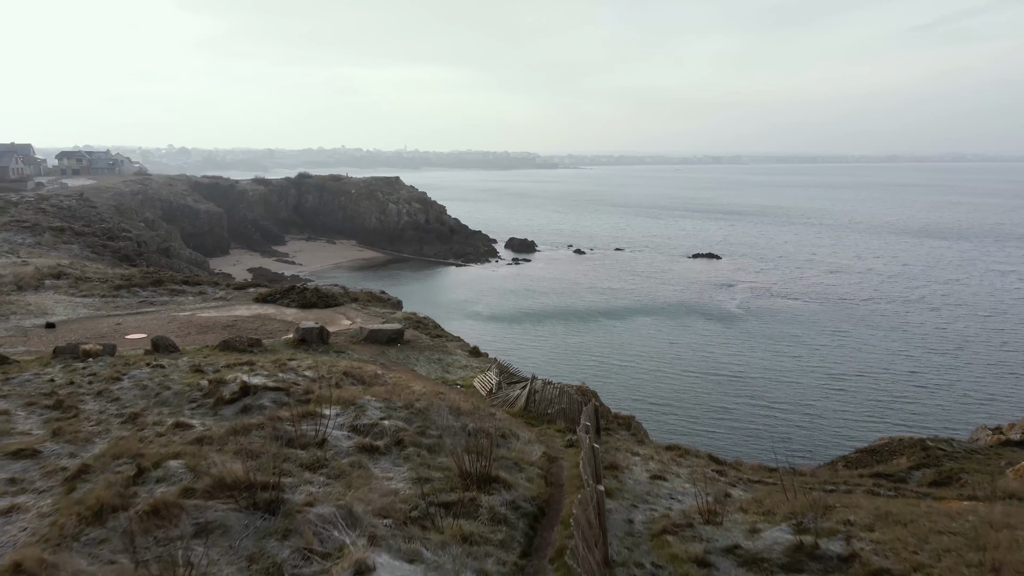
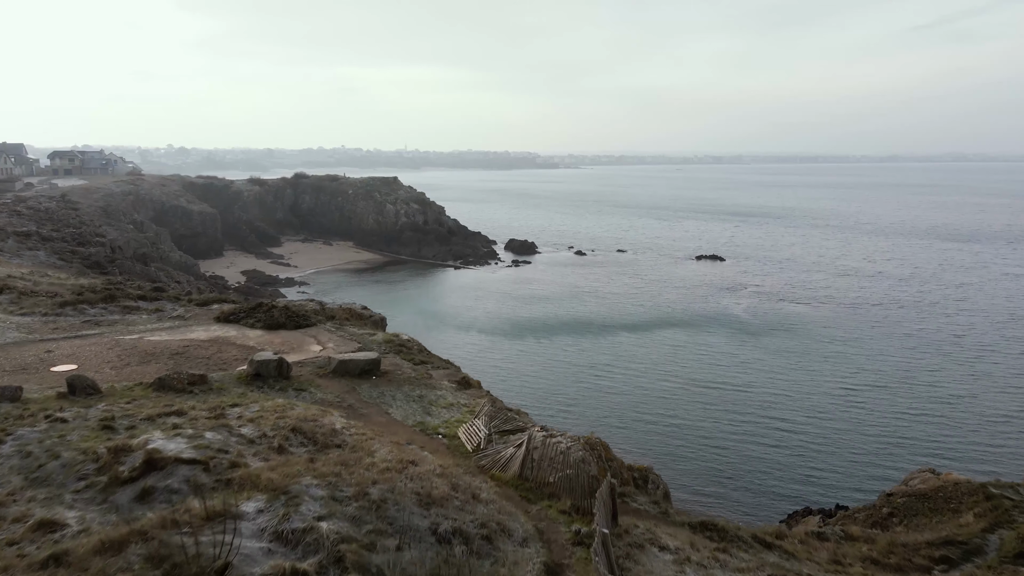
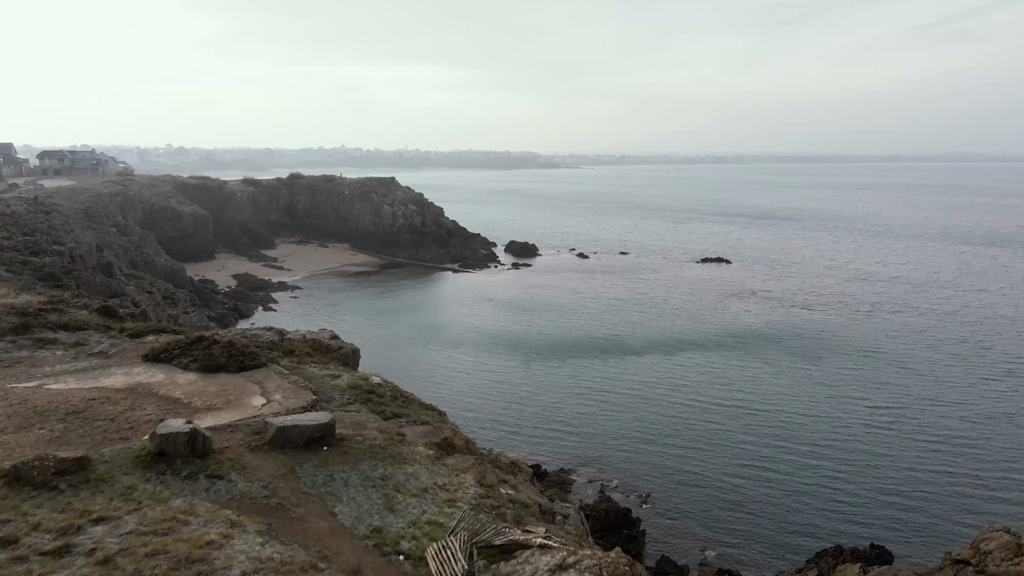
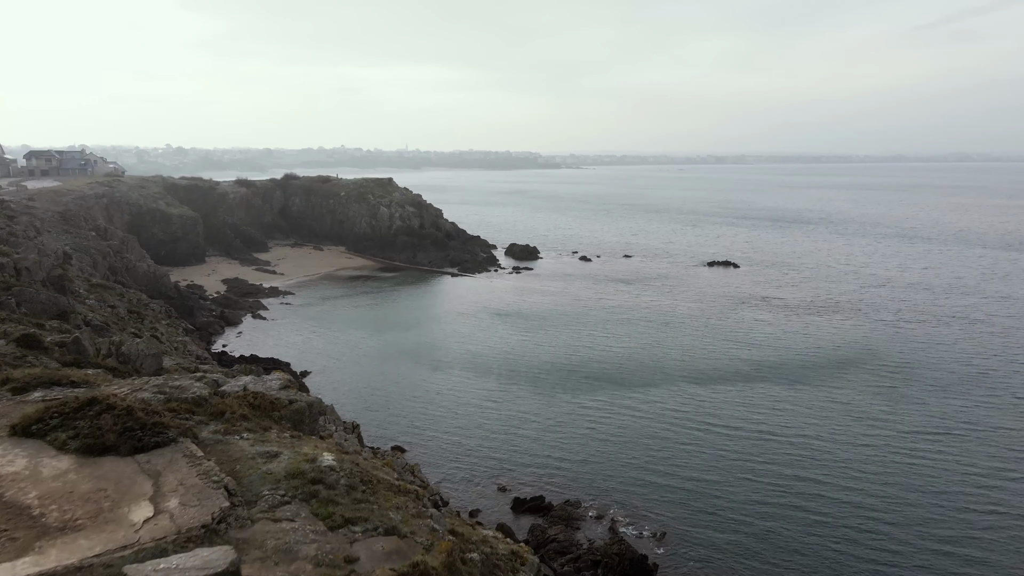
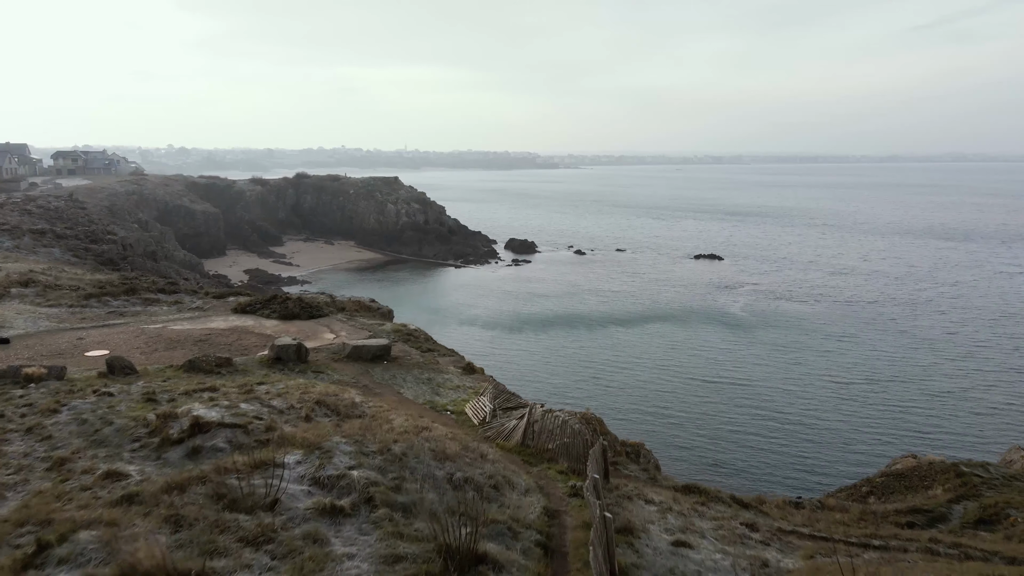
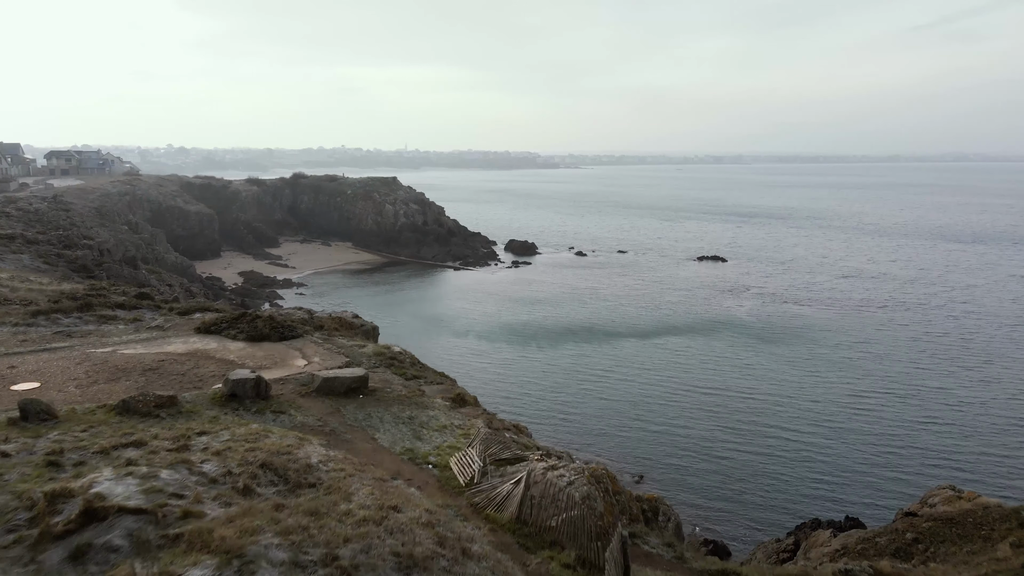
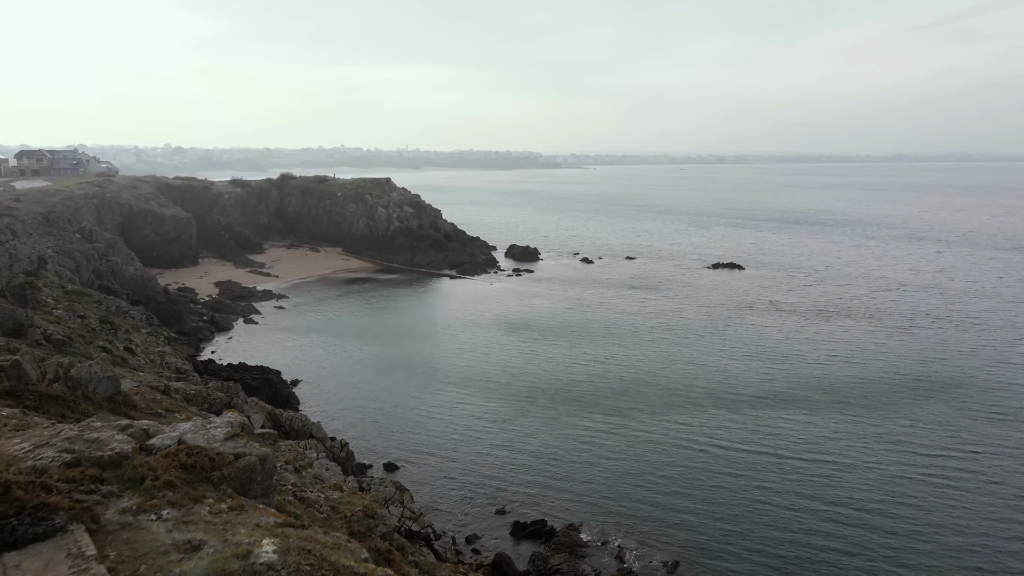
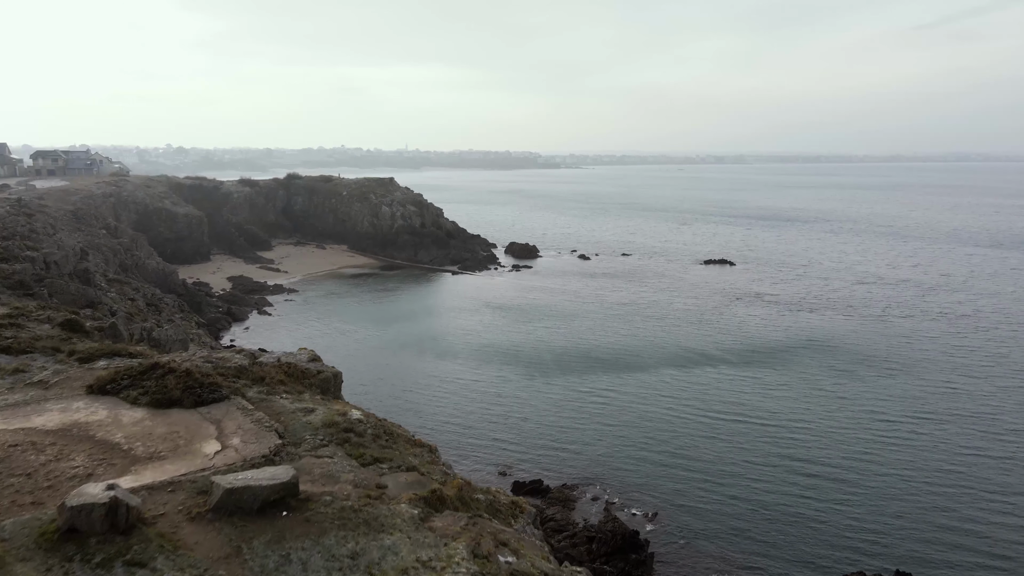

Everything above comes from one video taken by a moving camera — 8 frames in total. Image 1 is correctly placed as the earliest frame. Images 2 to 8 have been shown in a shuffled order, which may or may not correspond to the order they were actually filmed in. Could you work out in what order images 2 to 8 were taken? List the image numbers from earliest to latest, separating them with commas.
5, 2, 6, 3, 8, 4, 7
